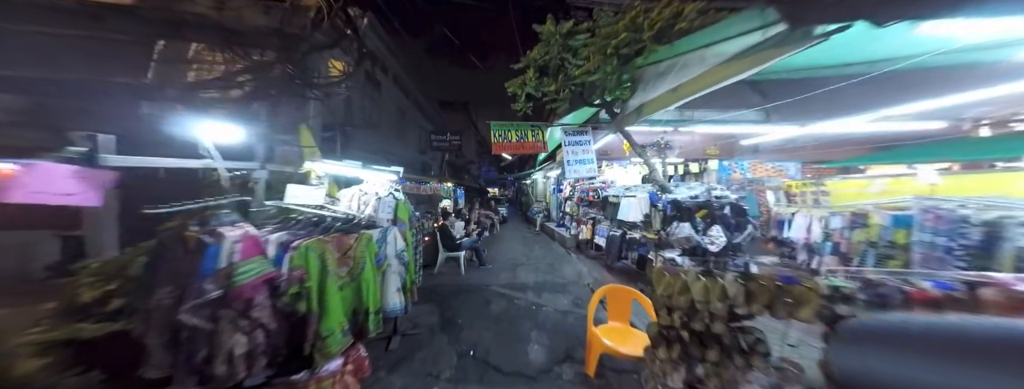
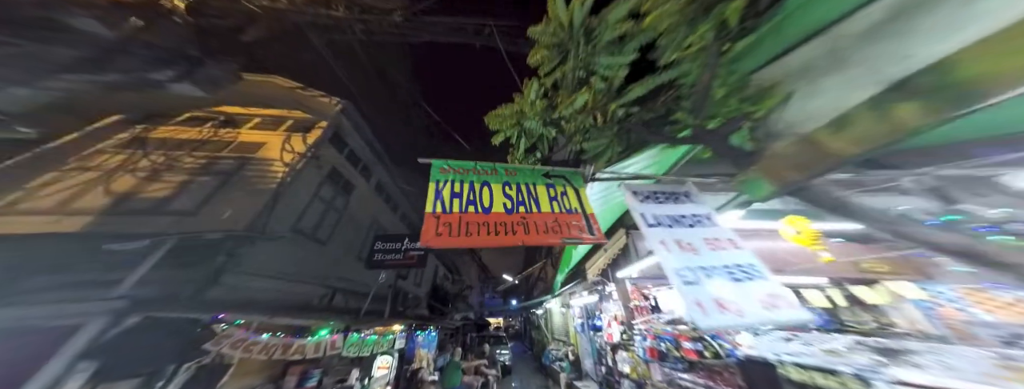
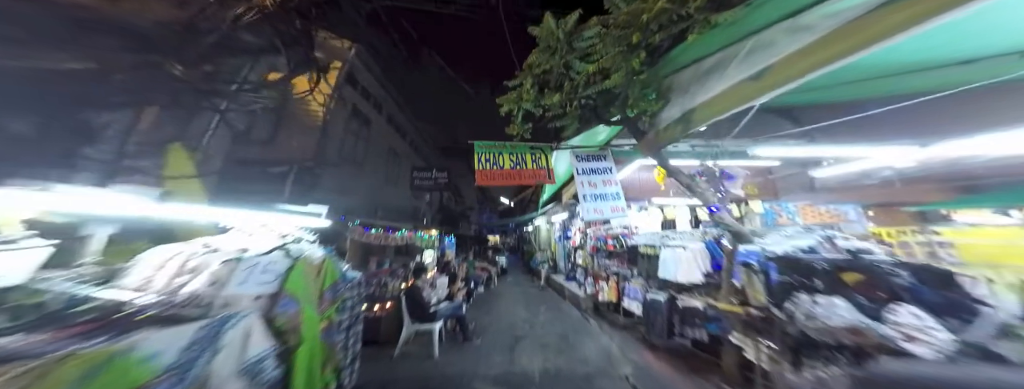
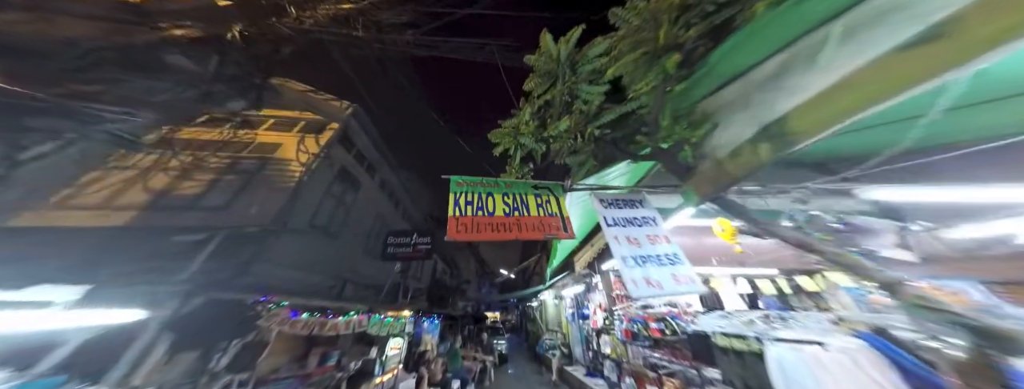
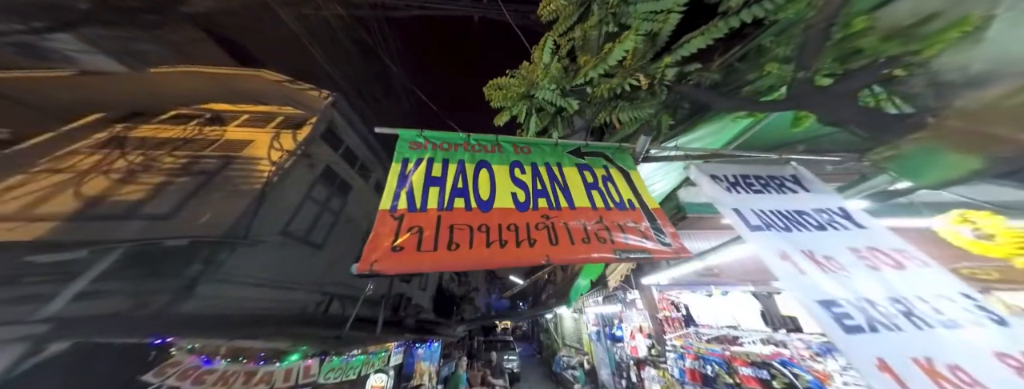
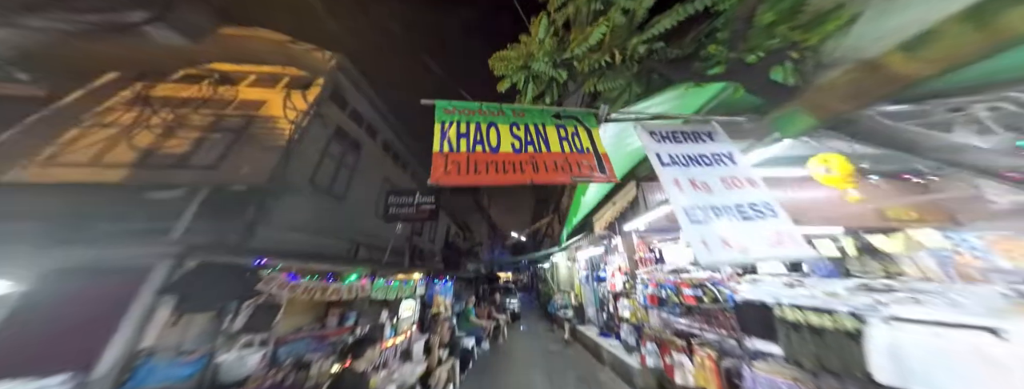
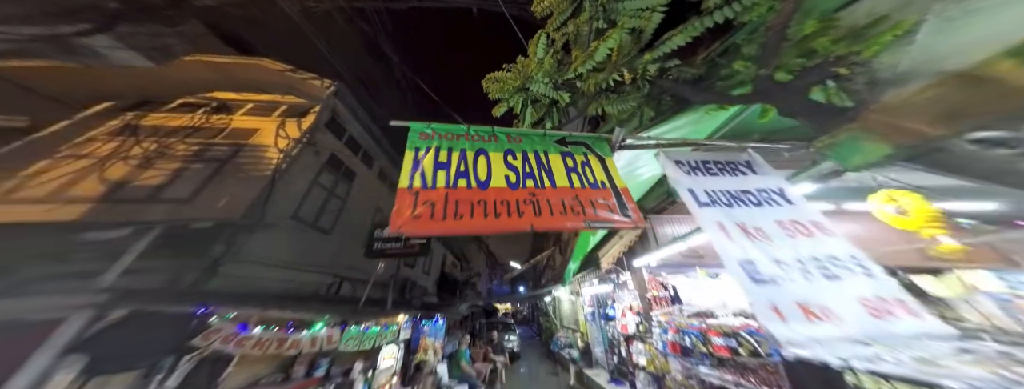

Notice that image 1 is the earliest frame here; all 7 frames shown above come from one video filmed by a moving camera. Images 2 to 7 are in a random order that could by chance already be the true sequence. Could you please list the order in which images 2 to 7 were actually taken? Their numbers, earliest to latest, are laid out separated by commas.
3, 4, 2, 5, 7, 6
